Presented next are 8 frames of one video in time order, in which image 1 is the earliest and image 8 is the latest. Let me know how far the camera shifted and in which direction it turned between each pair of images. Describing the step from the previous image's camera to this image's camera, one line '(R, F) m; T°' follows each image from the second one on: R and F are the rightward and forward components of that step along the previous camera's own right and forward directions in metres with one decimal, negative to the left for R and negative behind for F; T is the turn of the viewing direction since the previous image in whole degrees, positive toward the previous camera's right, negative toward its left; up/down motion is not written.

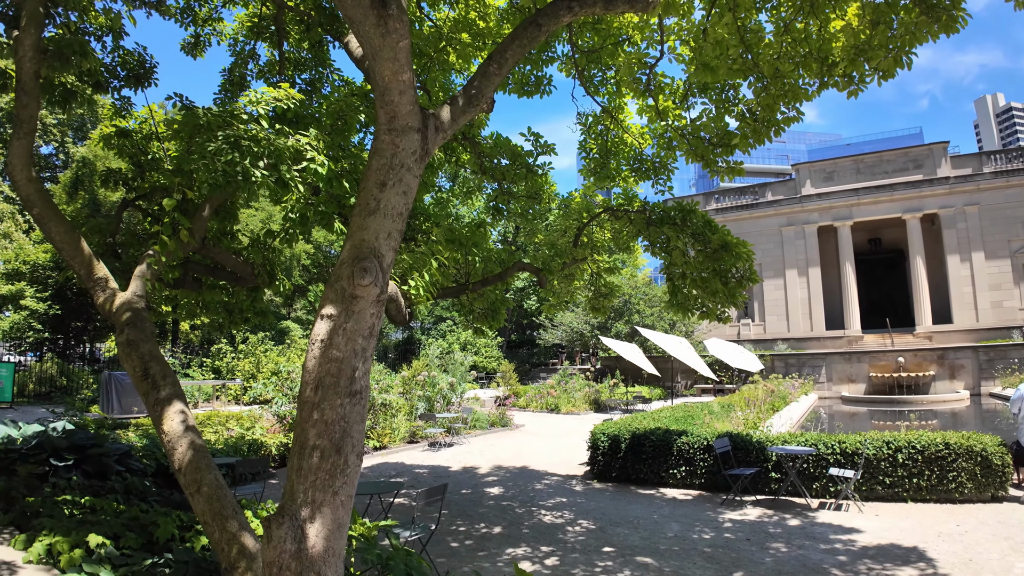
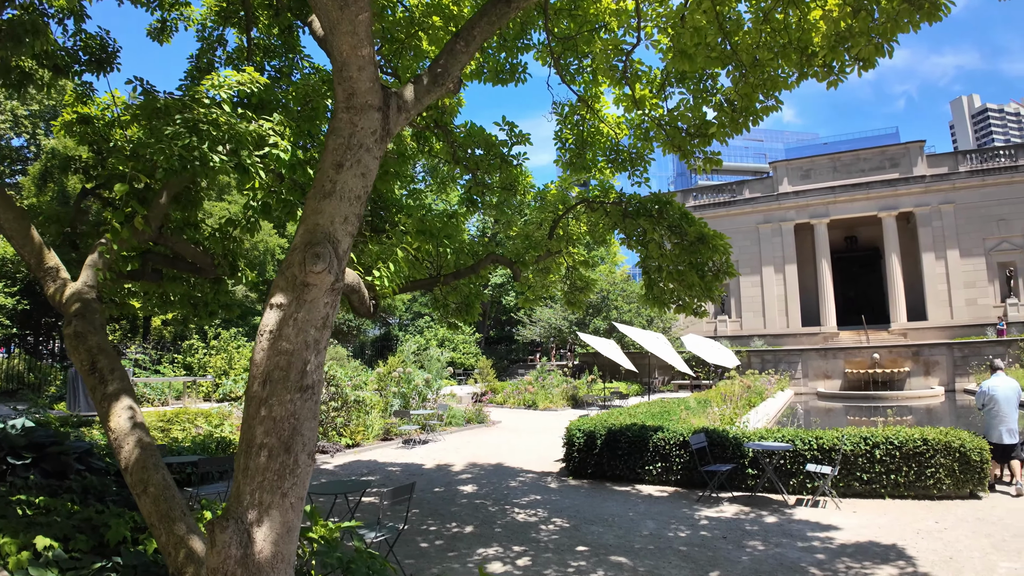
(+0.1, +0.3) m; +2°
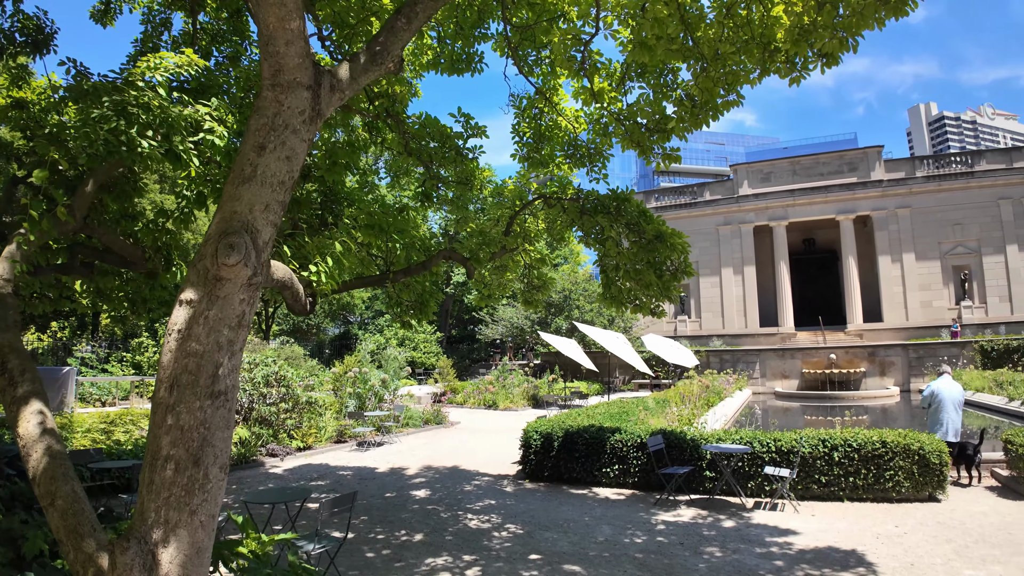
(+0.1, +0.3) m; +4°
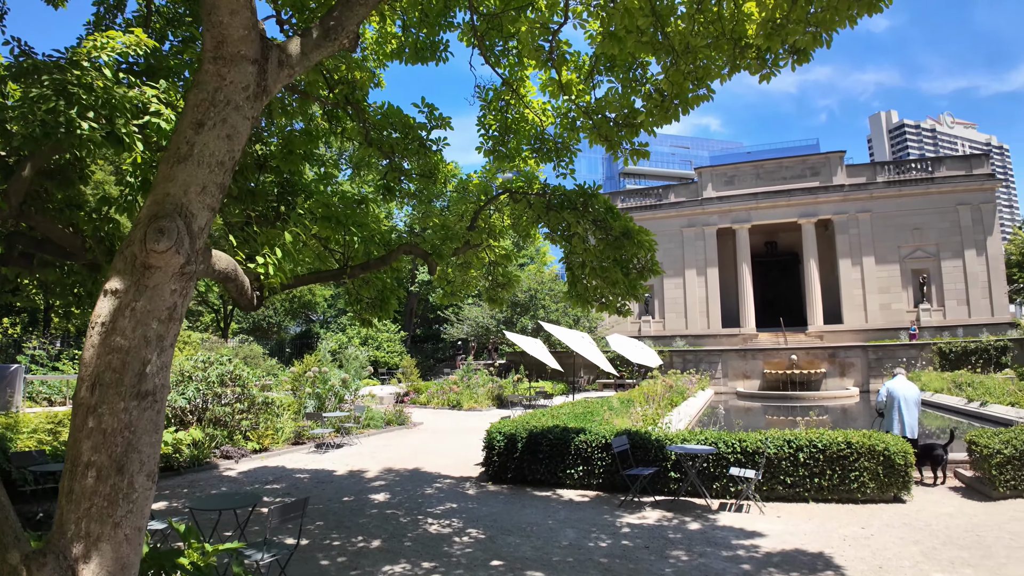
(0.0, +0.2) m; +3°
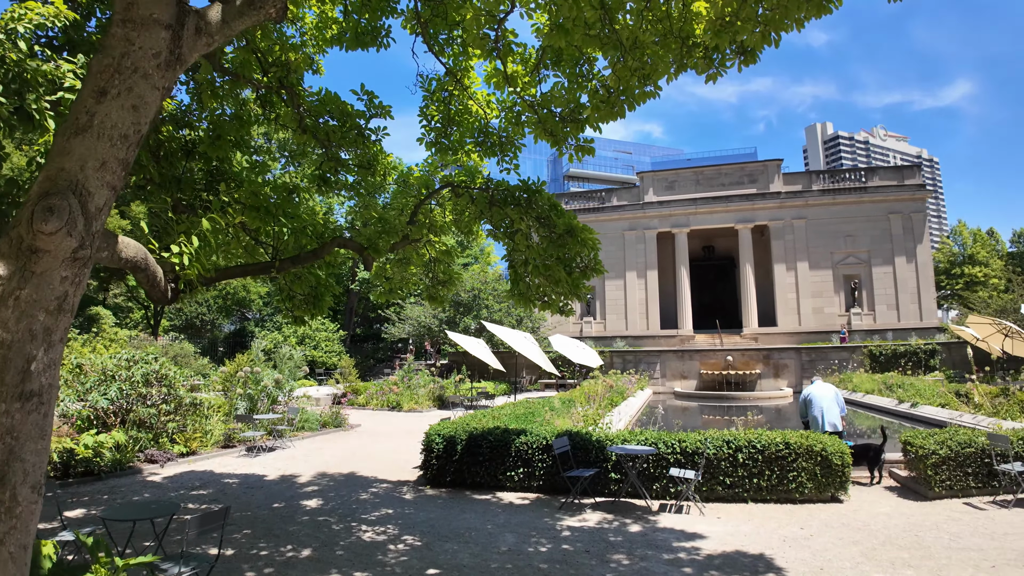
(0.0, +0.2) m; +6°
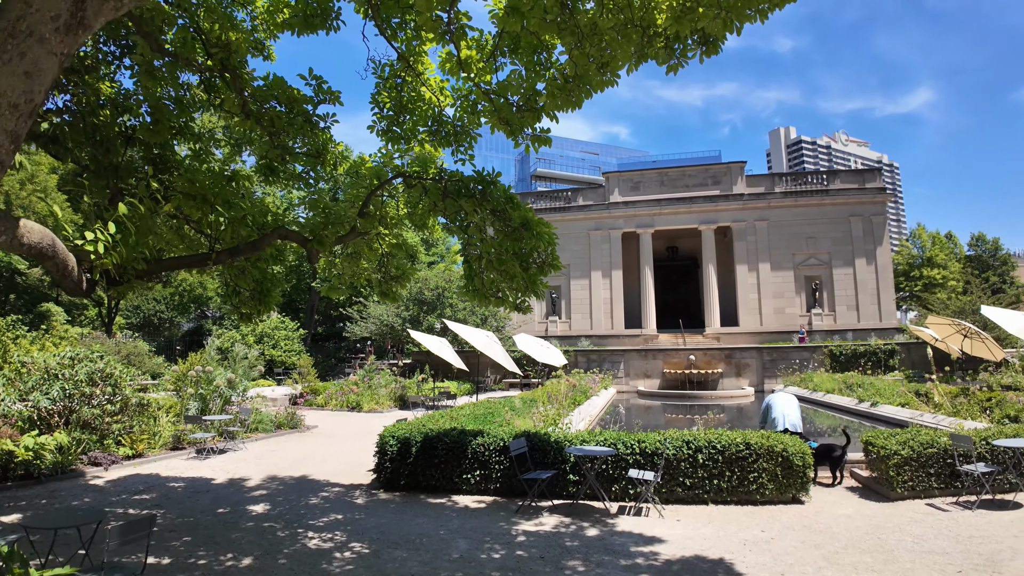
(+0.1, +0.3) m; +3°
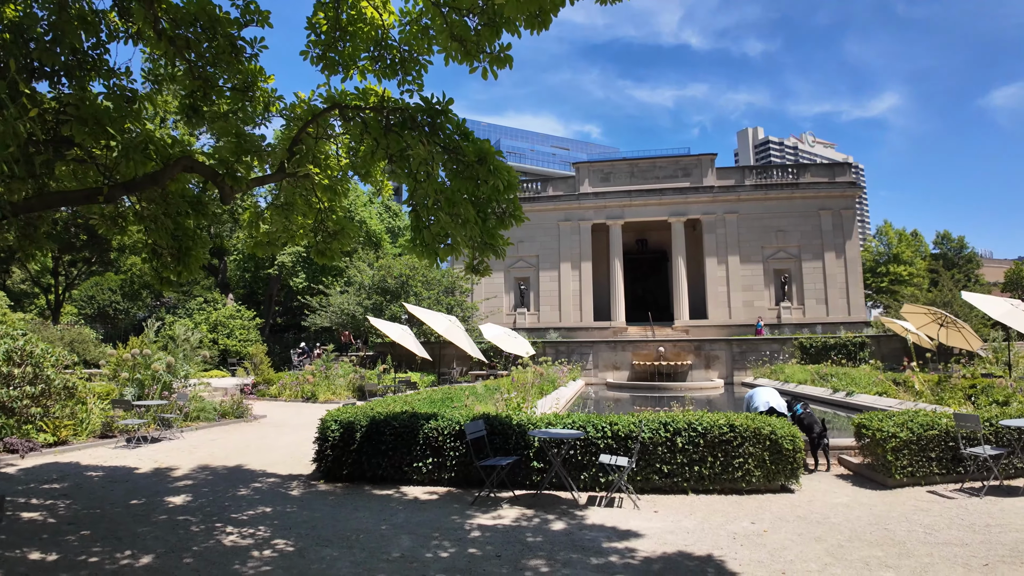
(+0.1, +0.9) m; +3°
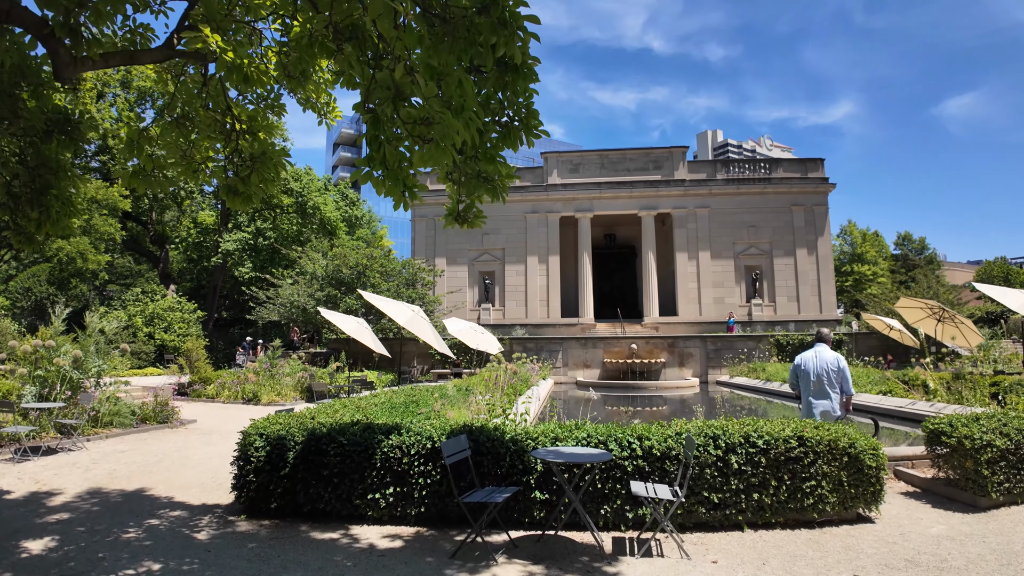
(-0.3, +1.8) m; +4°
